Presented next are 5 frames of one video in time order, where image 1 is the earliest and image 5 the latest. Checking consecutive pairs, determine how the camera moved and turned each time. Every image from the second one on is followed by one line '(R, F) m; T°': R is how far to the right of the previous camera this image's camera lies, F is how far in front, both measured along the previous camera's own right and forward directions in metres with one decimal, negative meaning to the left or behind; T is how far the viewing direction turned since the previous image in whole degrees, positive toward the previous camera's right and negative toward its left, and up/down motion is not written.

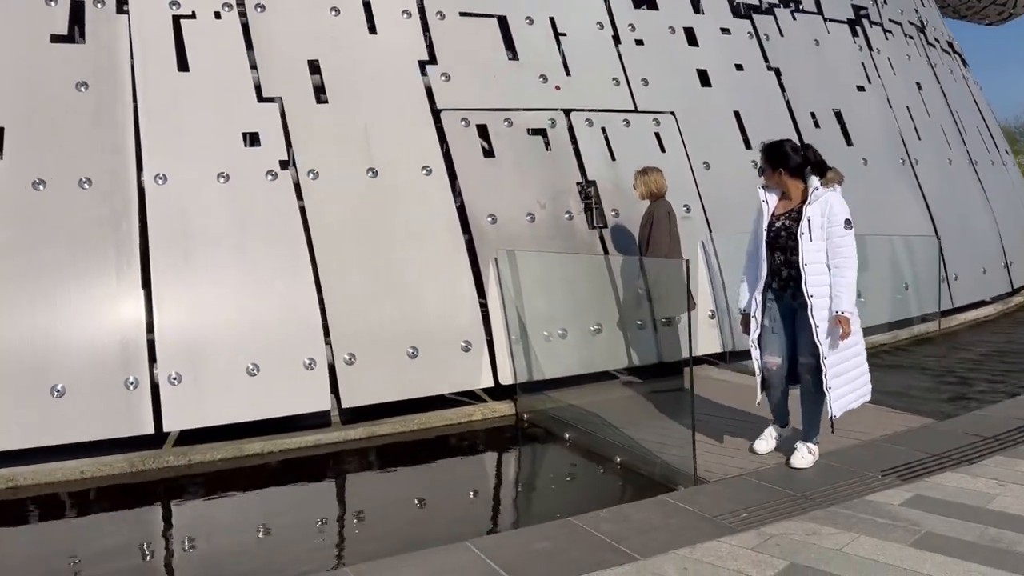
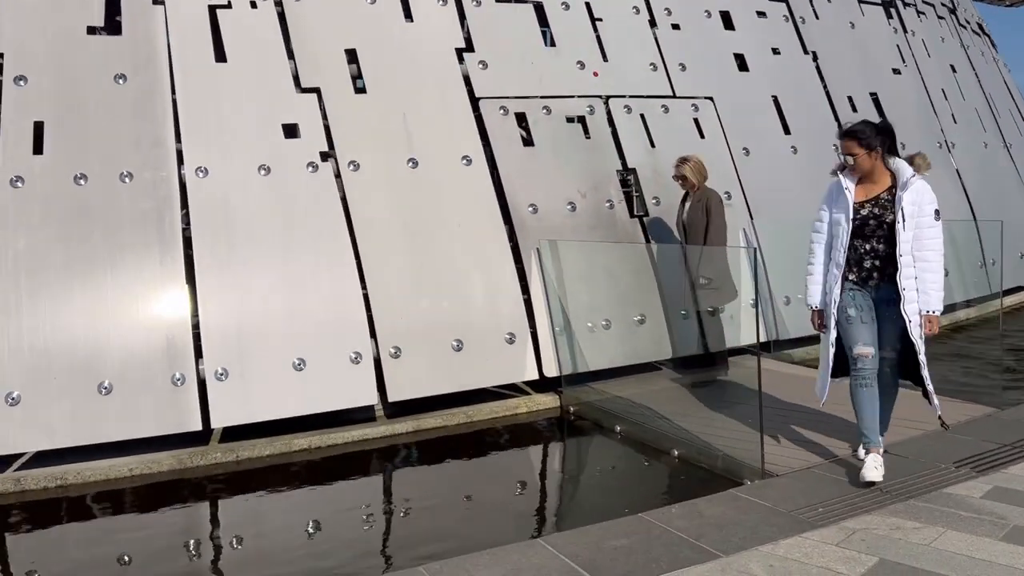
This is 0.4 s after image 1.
(-0.2, +0.1) m; -1°
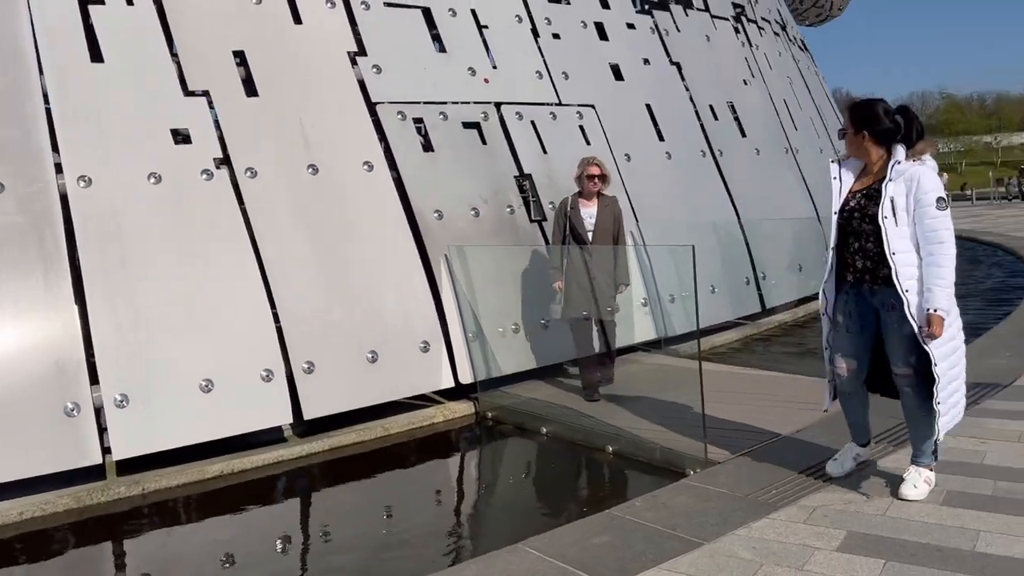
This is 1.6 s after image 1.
(-0.4, +0.1) m; +11°
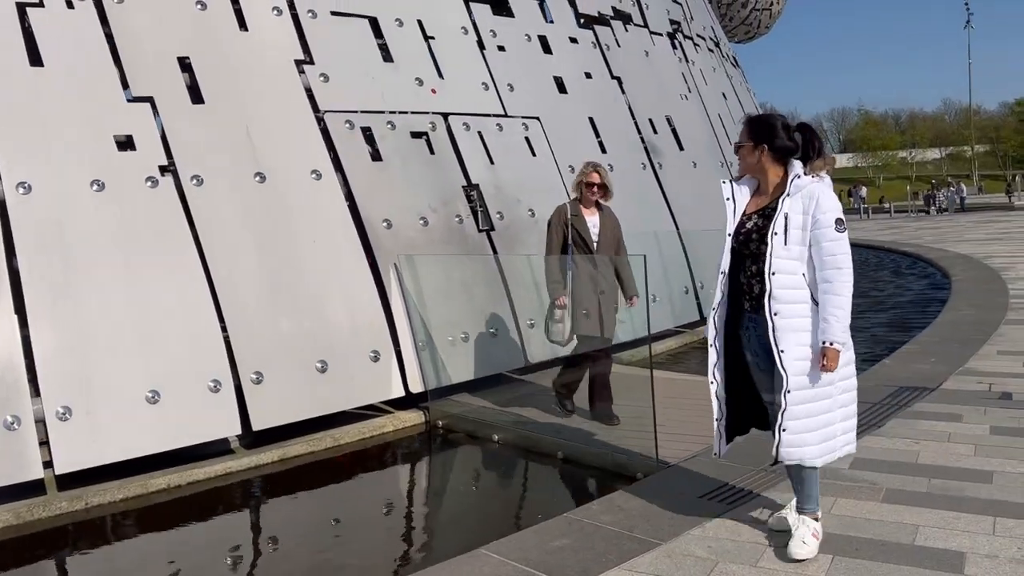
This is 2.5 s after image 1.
(-0.1, 0.0) m; +4°
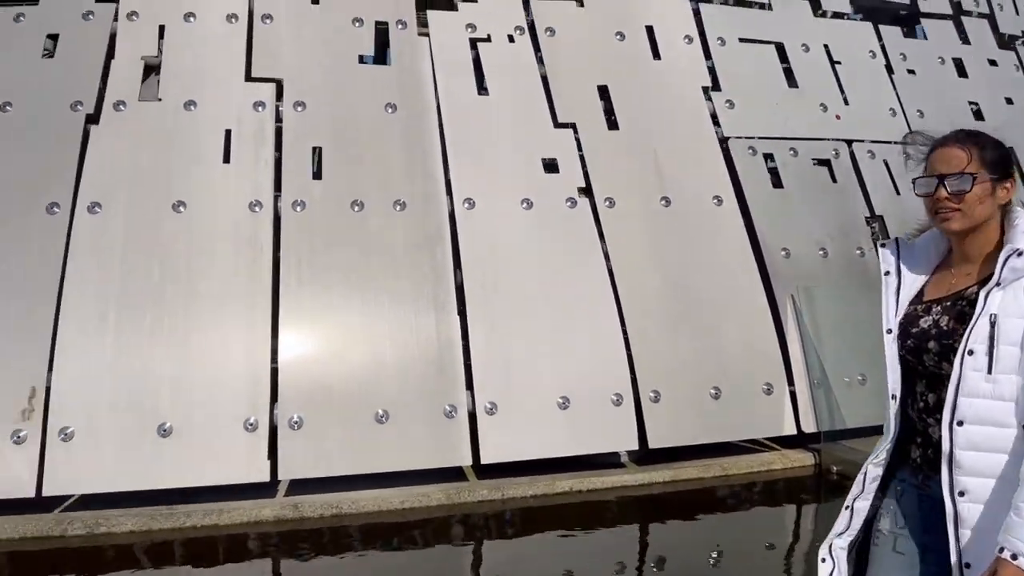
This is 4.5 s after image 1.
(-0.5, -0.1) m; -21°
